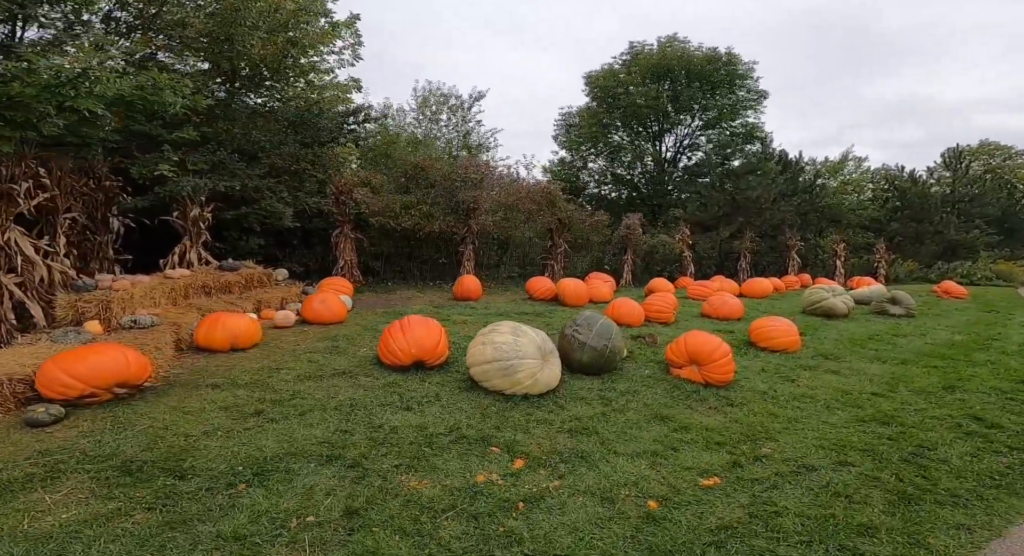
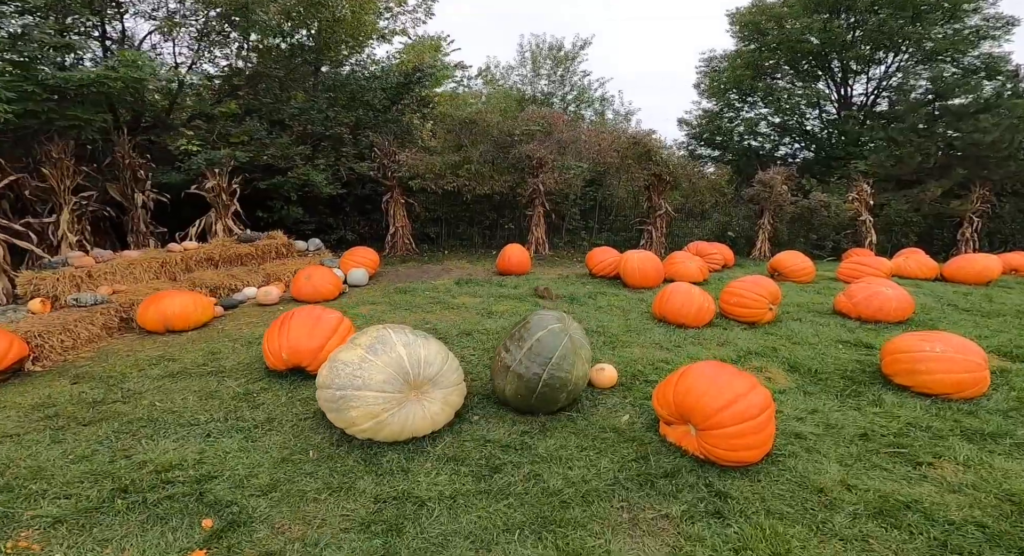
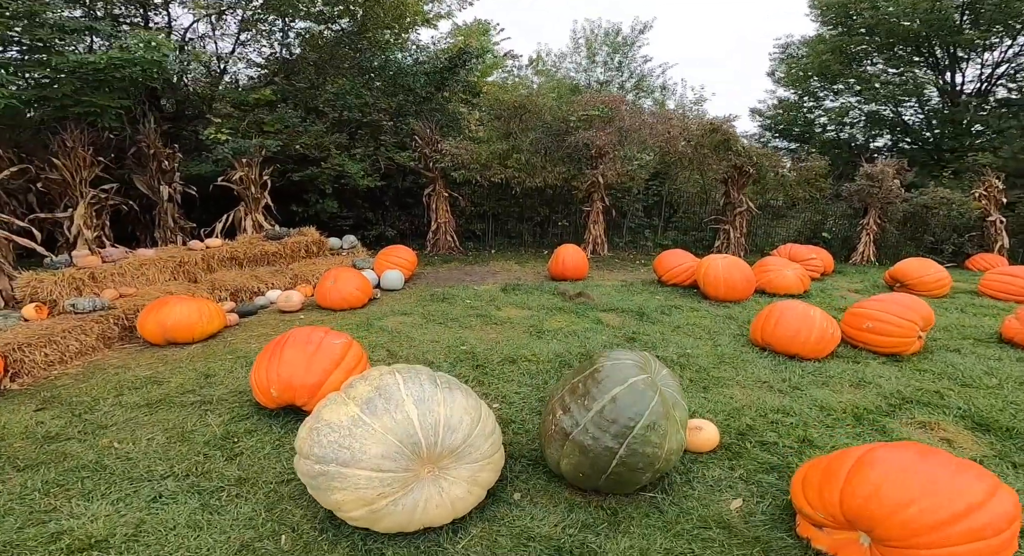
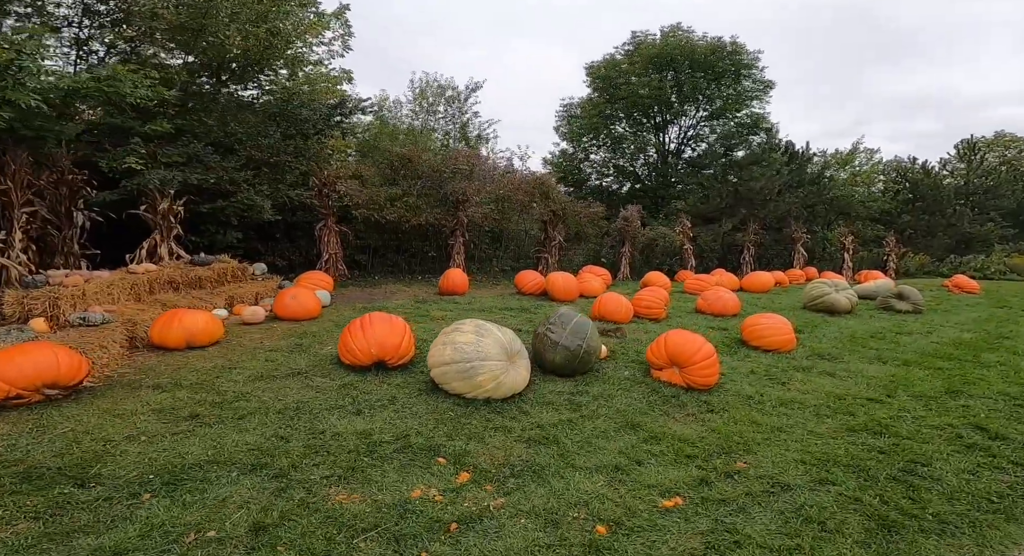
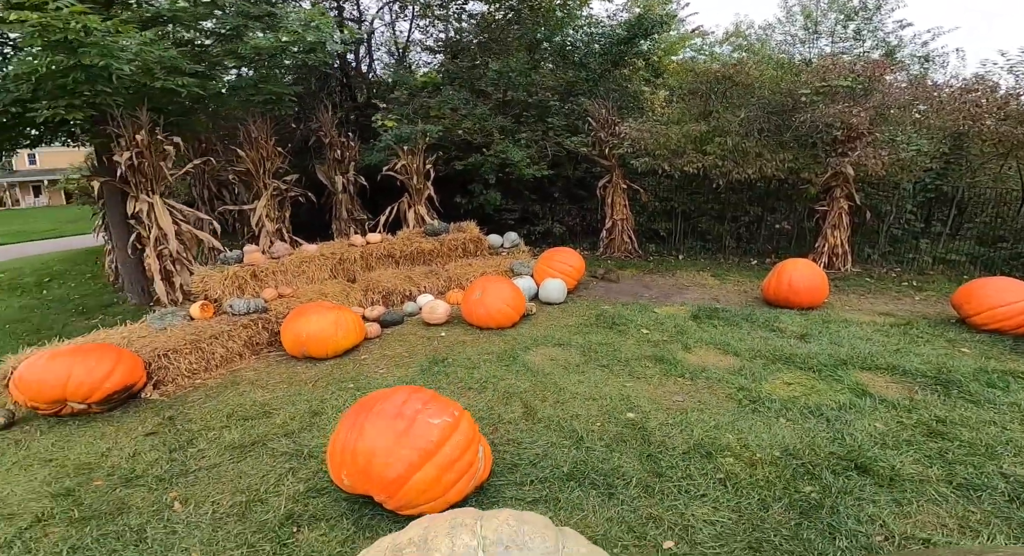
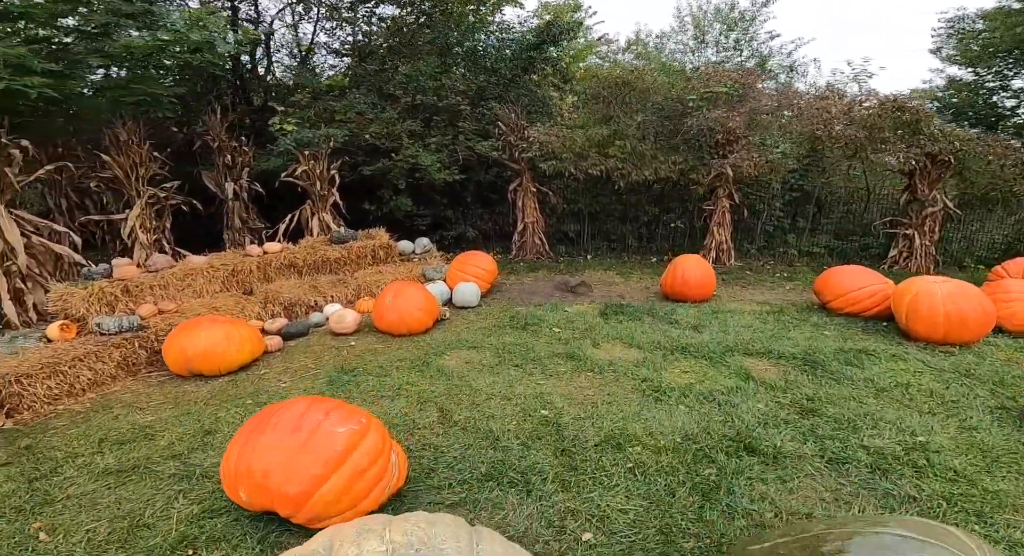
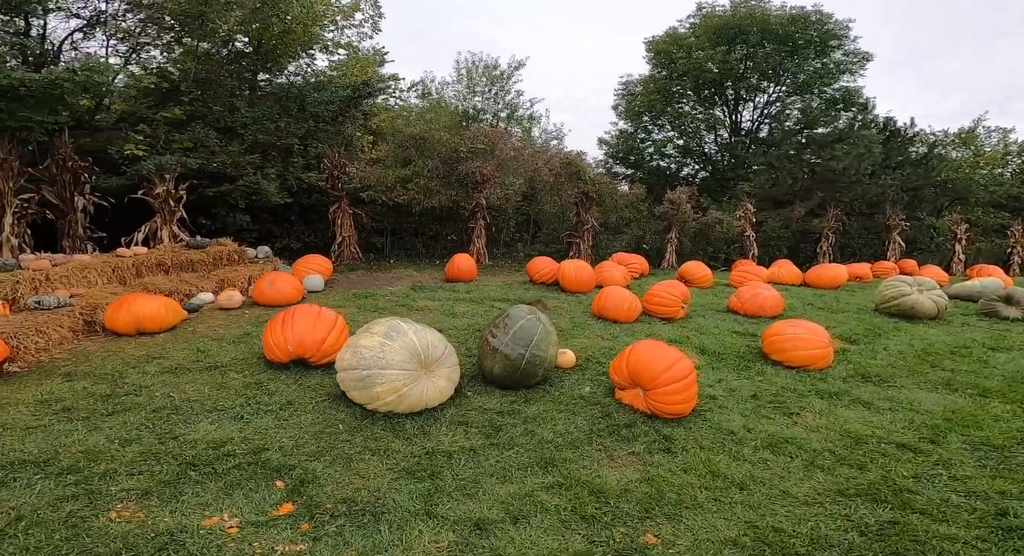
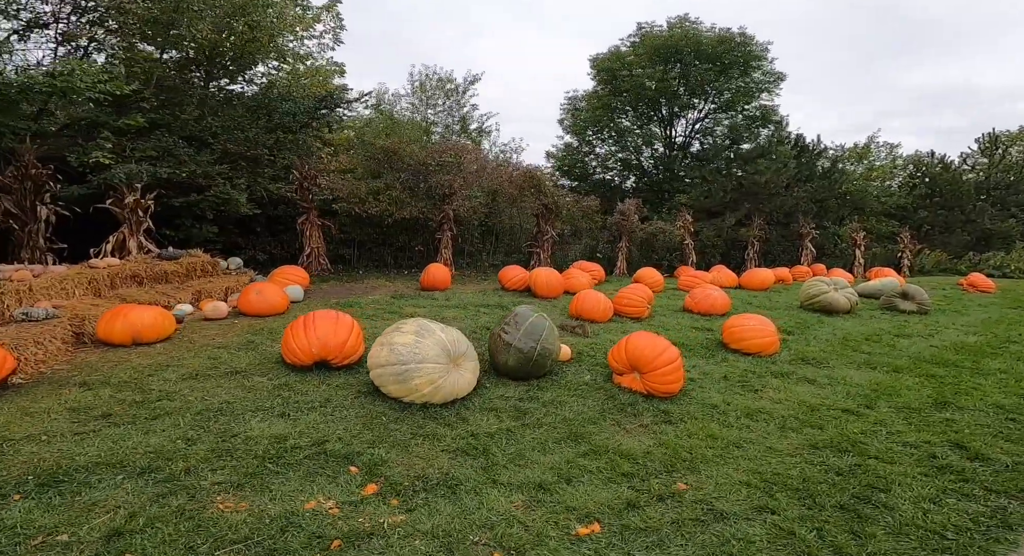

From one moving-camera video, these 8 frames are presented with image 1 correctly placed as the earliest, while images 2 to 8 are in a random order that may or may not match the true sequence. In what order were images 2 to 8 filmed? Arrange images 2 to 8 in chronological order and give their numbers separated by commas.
4, 8, 7, 2, 3, 6, 5
